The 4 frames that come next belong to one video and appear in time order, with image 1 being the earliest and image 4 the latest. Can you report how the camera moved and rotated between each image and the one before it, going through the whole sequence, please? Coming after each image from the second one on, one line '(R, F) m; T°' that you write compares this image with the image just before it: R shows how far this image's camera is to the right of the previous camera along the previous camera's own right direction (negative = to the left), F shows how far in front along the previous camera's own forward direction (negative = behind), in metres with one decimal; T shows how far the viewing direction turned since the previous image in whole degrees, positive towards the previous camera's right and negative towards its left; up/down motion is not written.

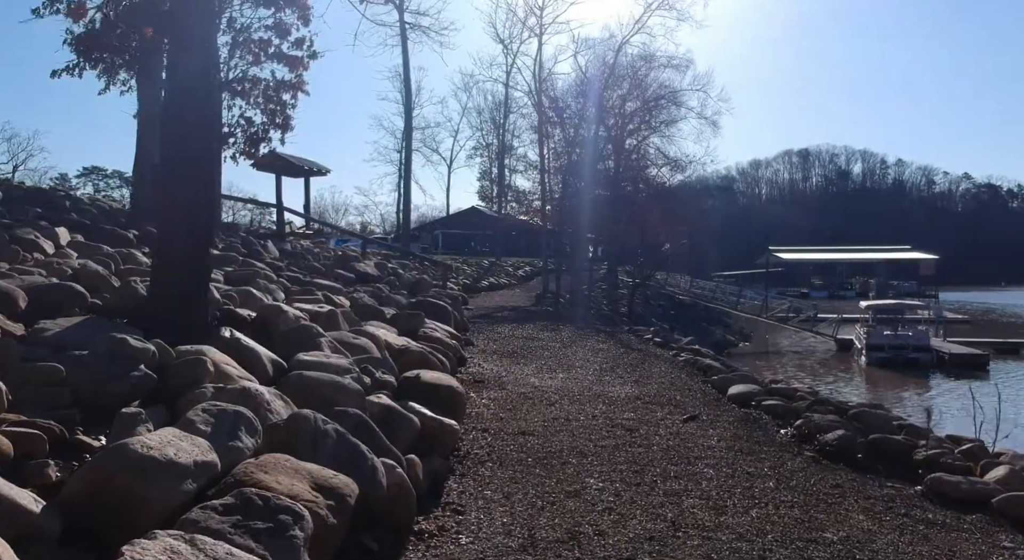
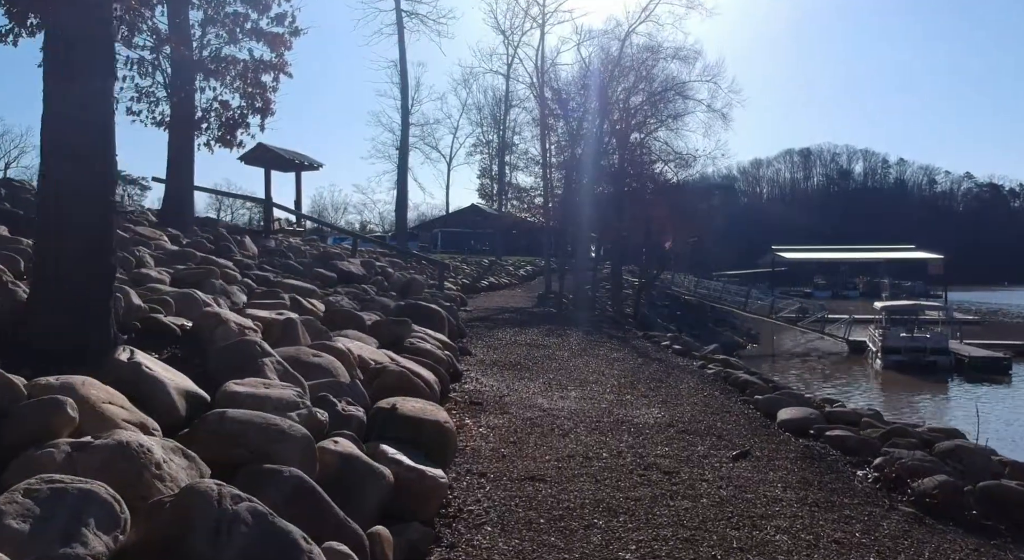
(0.0, +2.1) m; 0°
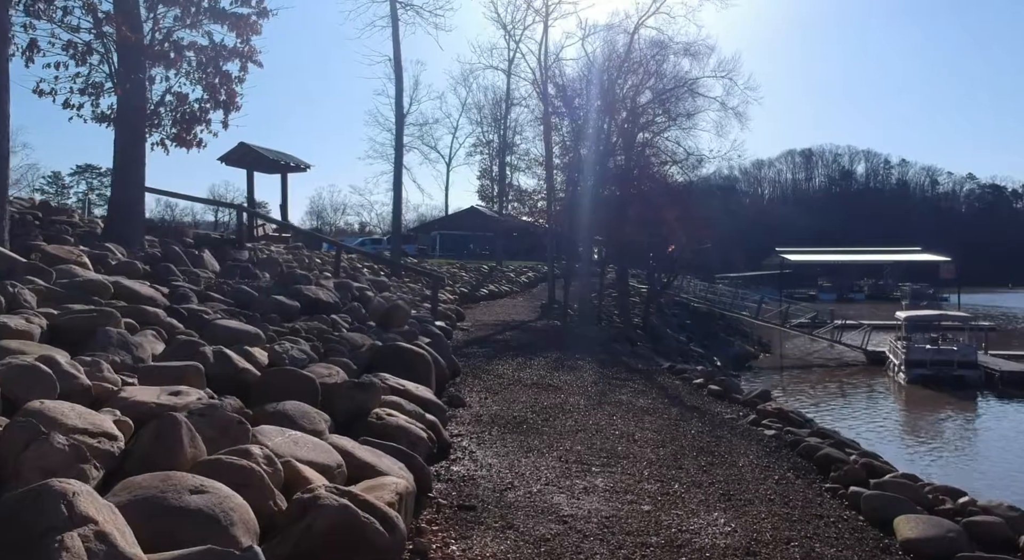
(-0.1, +3.0) m; 0°
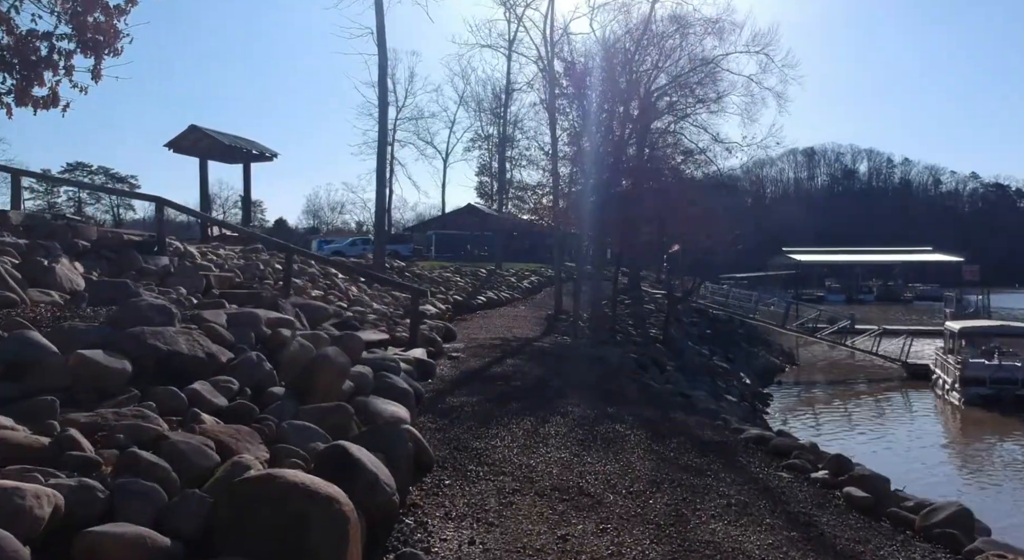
(-0.1, +6.0) m; 0°
